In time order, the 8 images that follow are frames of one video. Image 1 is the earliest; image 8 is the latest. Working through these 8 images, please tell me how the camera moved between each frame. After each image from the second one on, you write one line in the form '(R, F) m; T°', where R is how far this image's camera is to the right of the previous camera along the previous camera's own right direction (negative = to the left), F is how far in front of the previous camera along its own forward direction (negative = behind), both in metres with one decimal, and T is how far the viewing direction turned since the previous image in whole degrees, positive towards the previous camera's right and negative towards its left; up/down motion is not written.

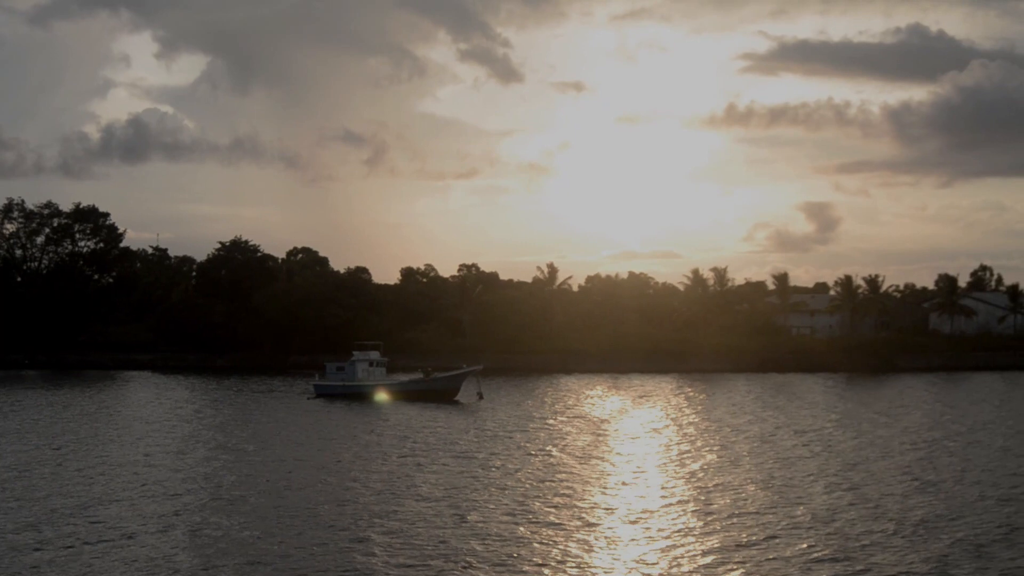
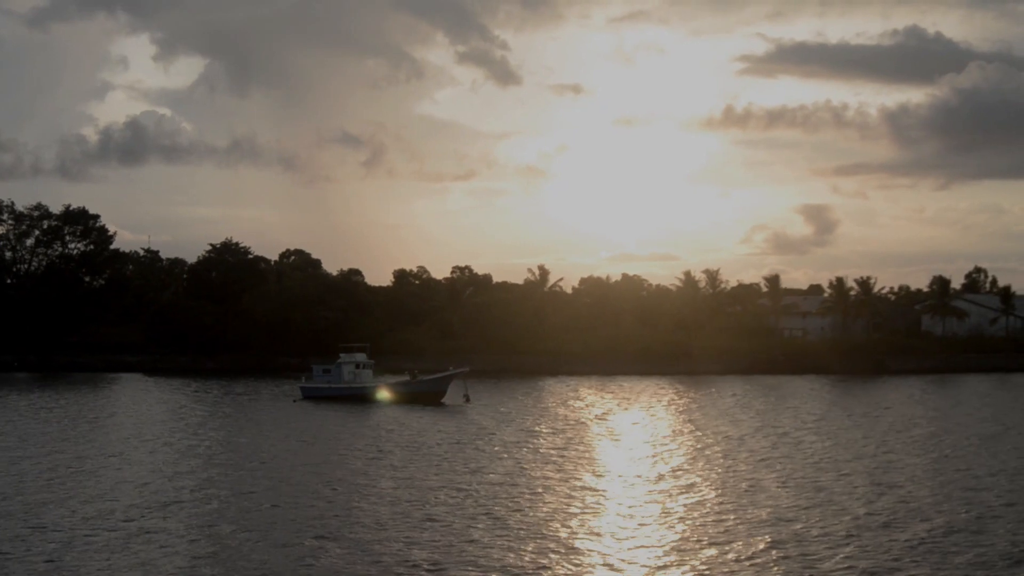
(-11.4, -0.2) m; 0°
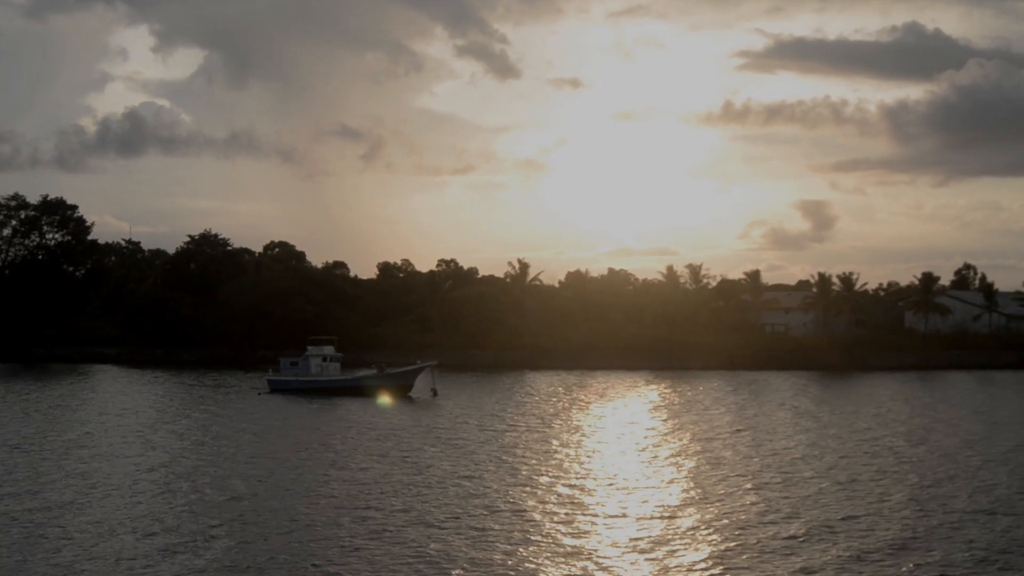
(+1.9, +0.5) m; 0°
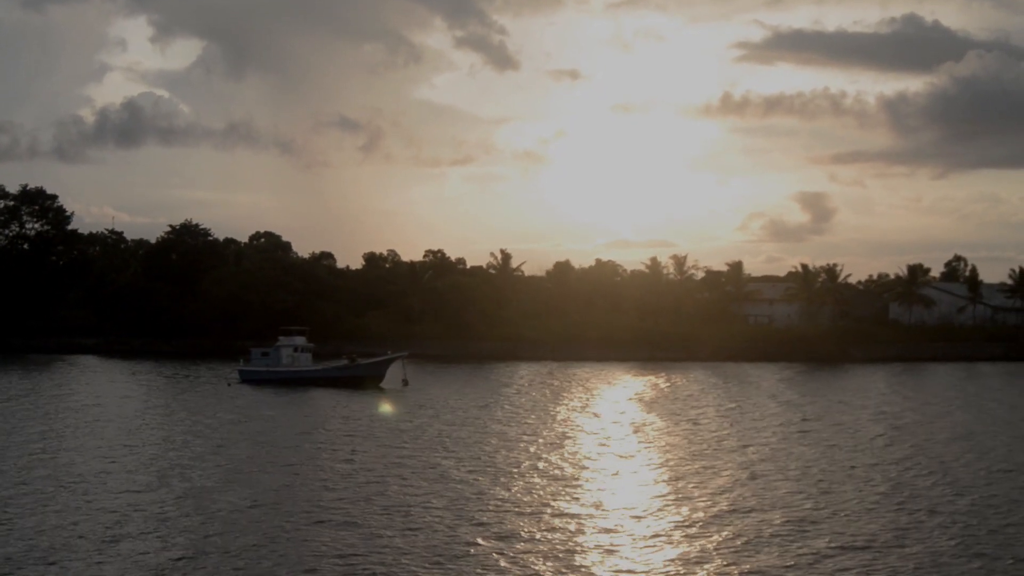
(+1.7, +0.4) m; 0°
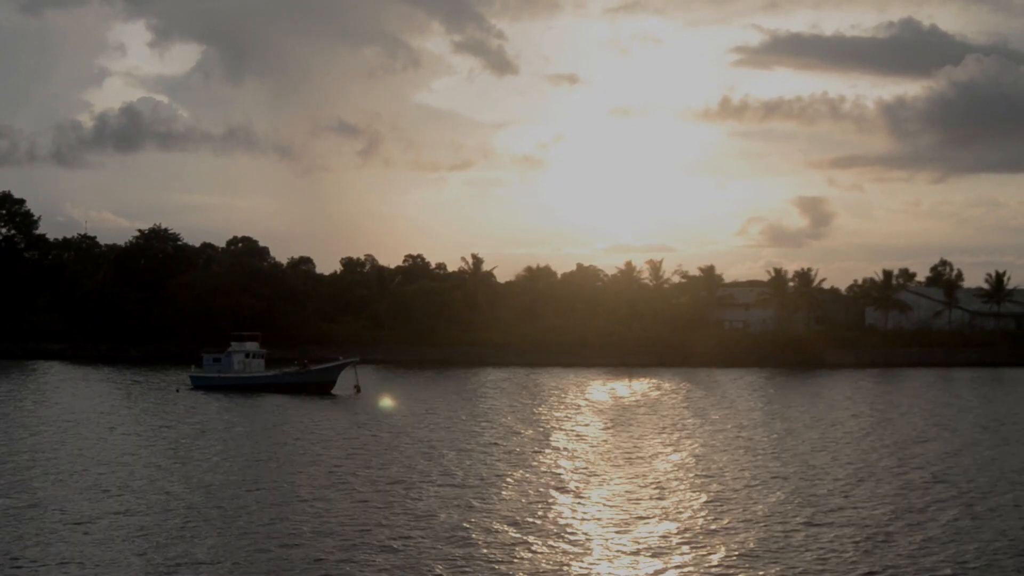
(+2.9, +0.7) m; 0°
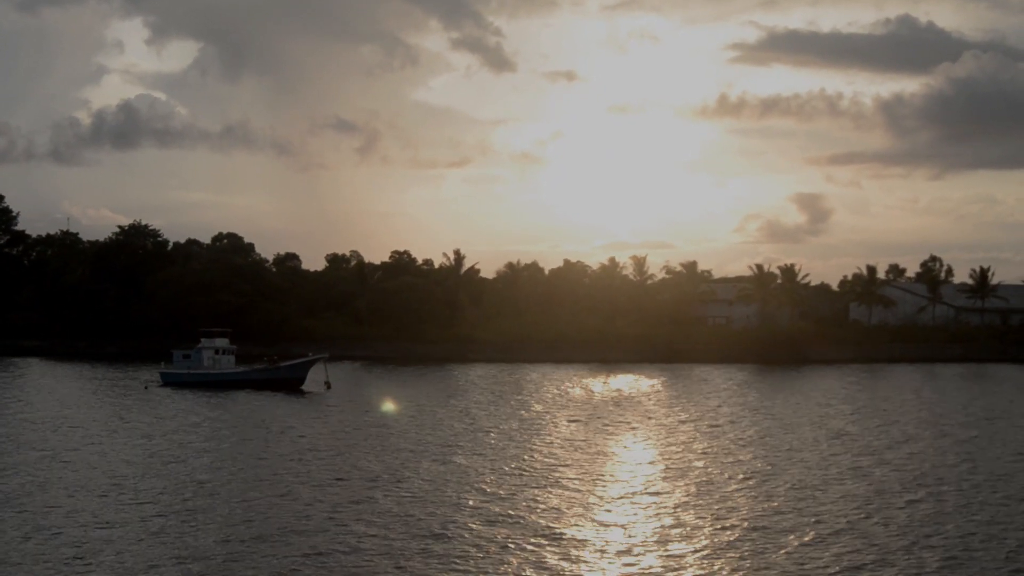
(+1.7, +0.4) m; 0°
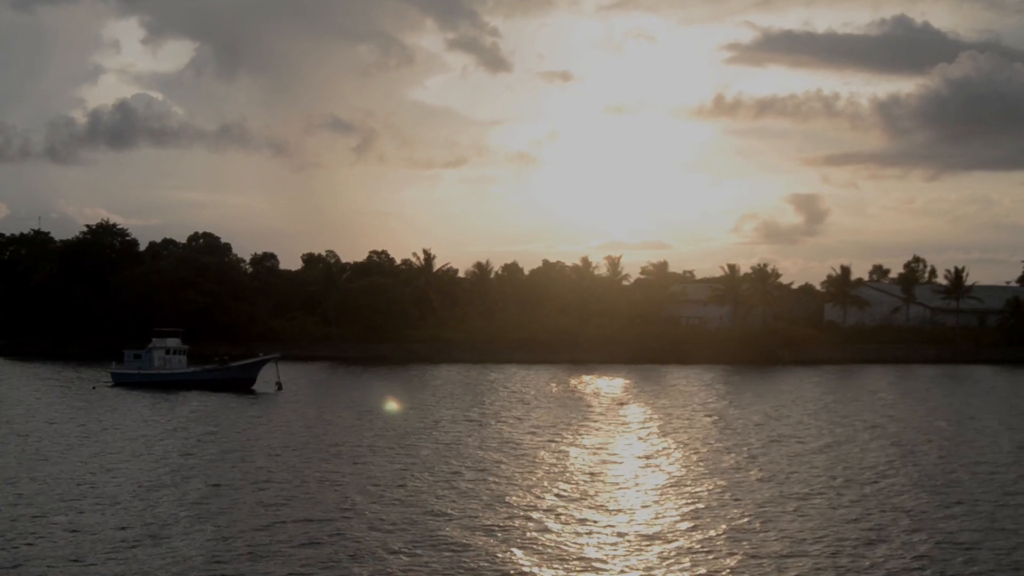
(+2.6, +0.6) m; 0°
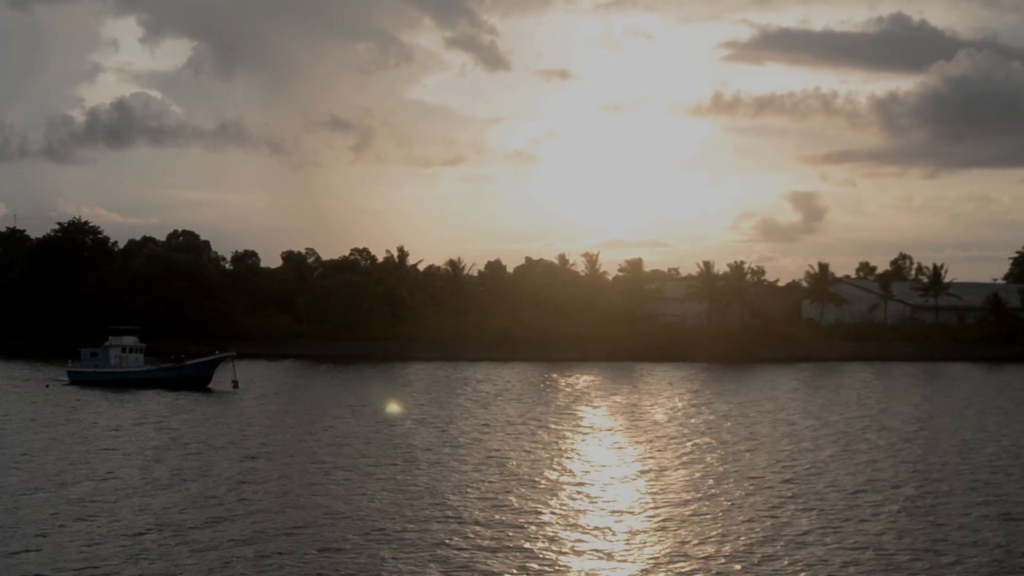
(+2.5, +0.5) m; 0°
